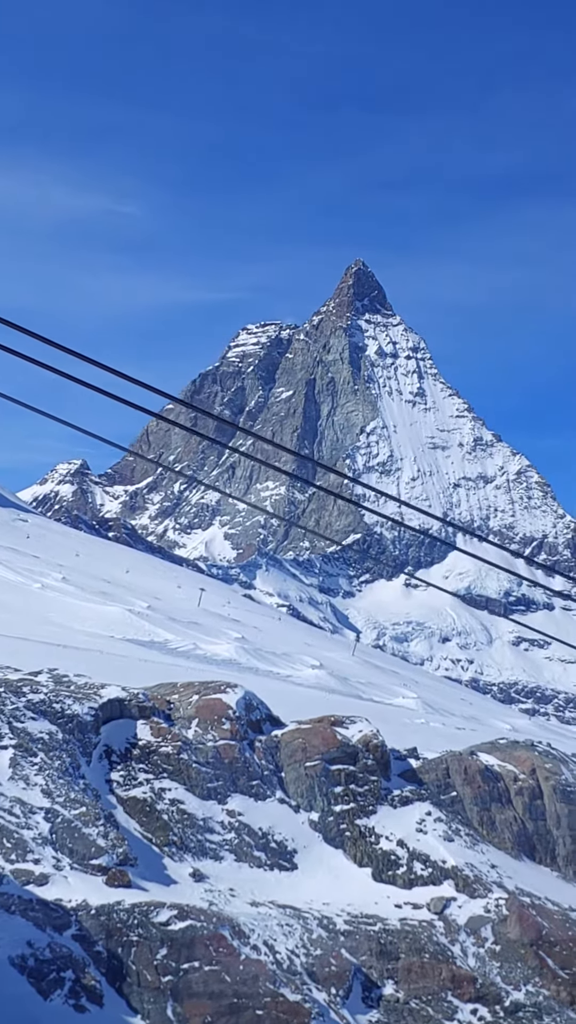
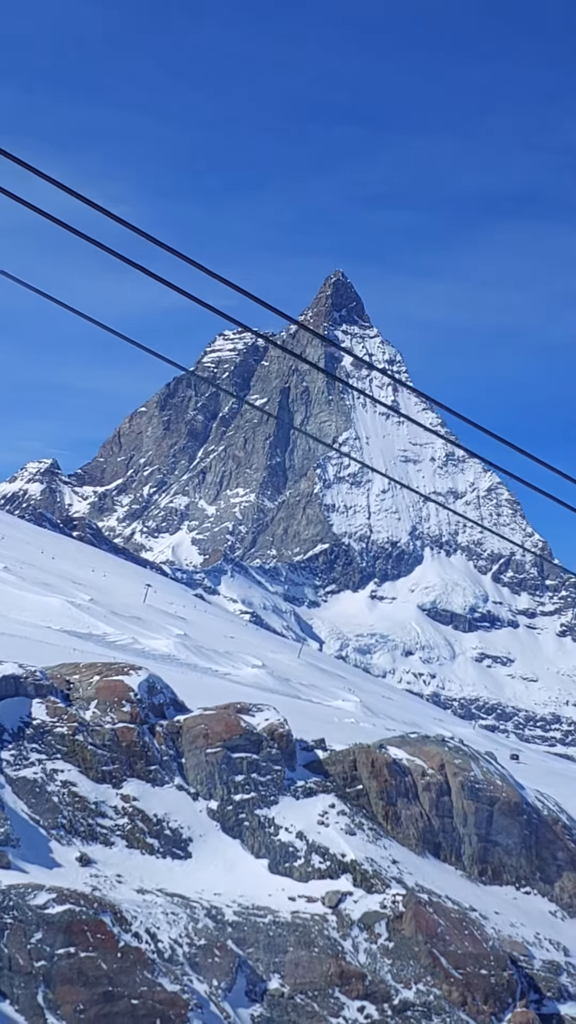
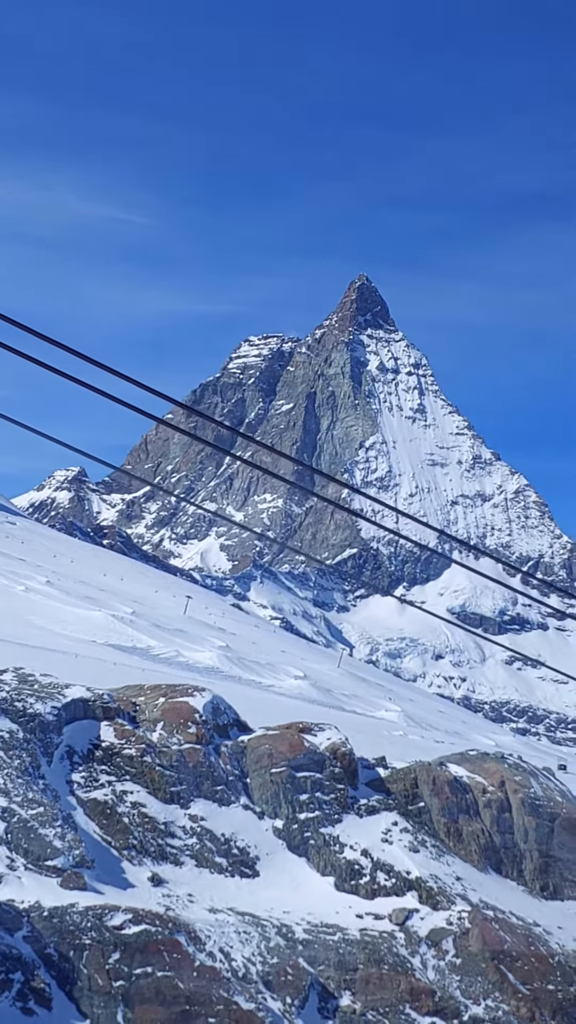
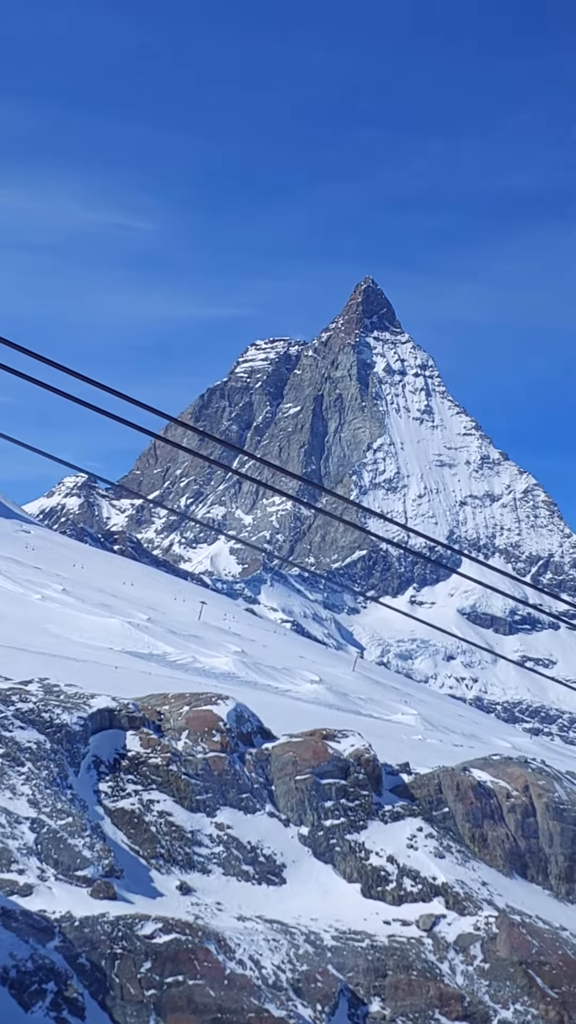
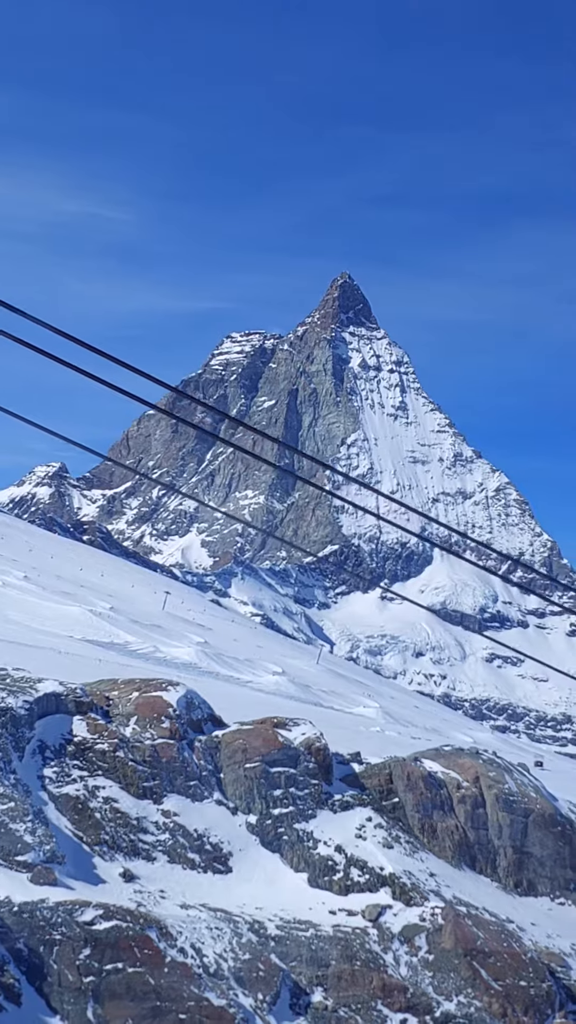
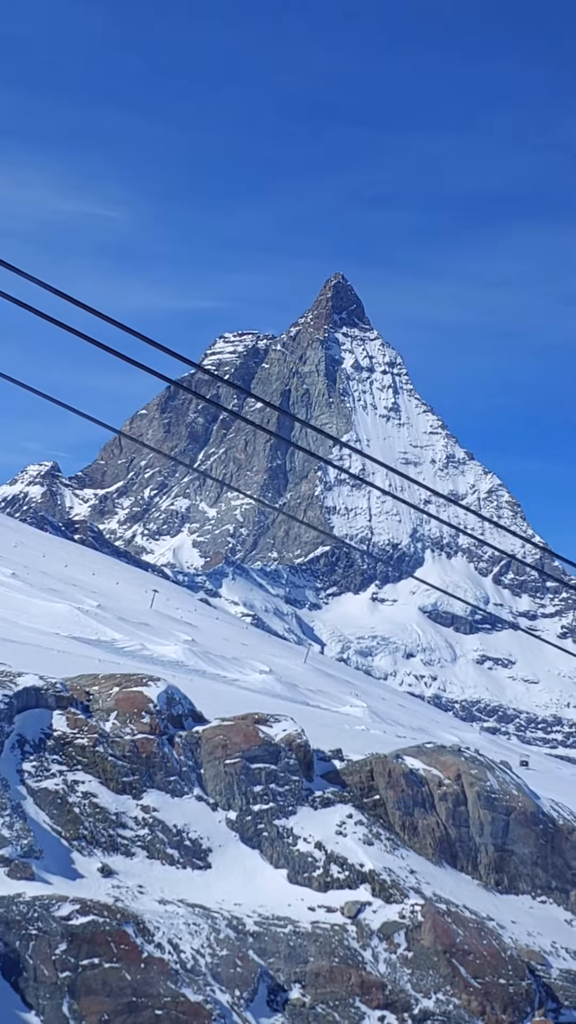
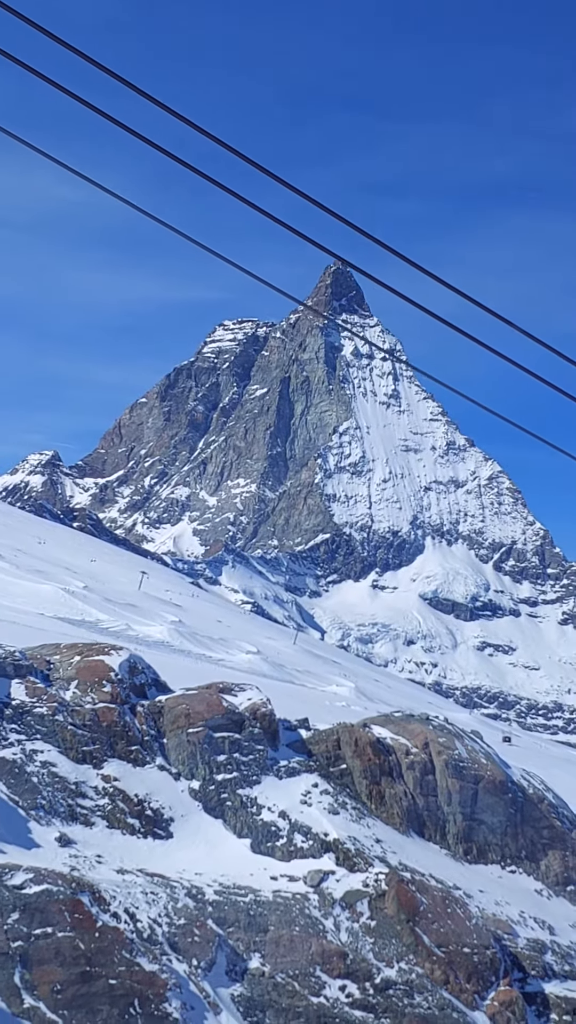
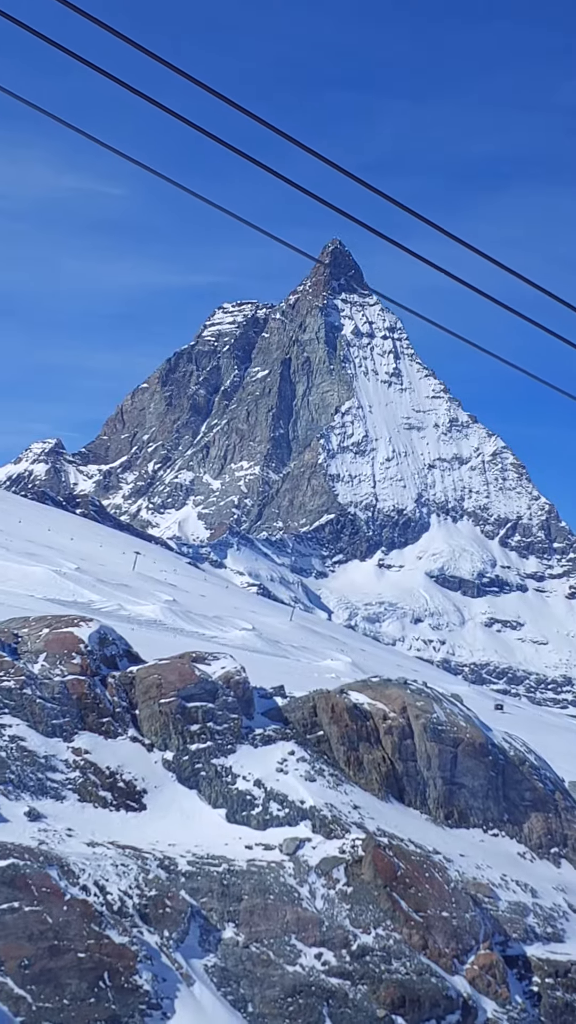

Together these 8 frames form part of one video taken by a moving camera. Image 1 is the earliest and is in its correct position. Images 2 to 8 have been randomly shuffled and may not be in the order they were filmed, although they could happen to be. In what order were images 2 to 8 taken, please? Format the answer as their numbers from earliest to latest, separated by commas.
4, 3, 5, 6, 2, 7, 8
